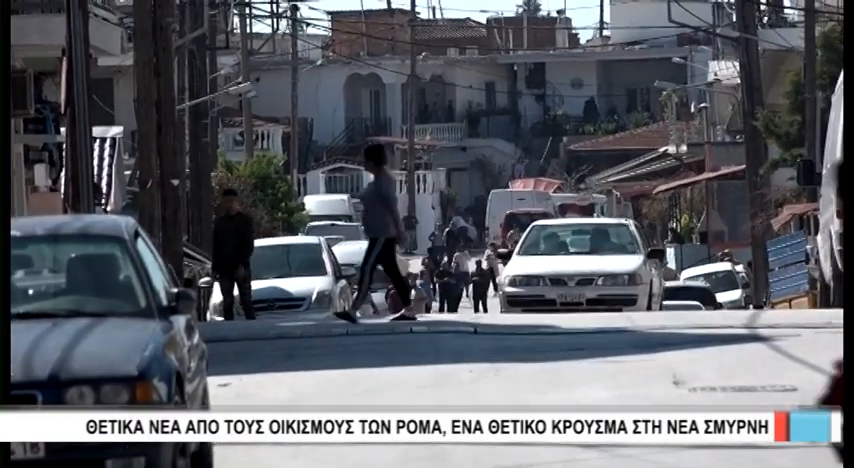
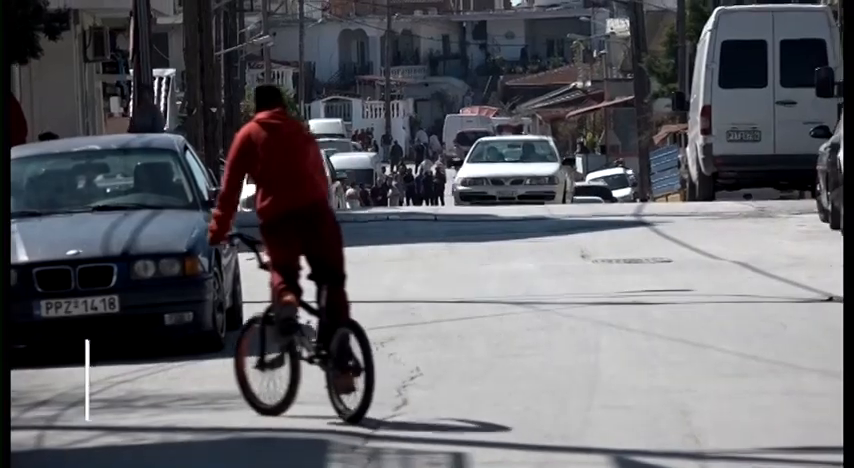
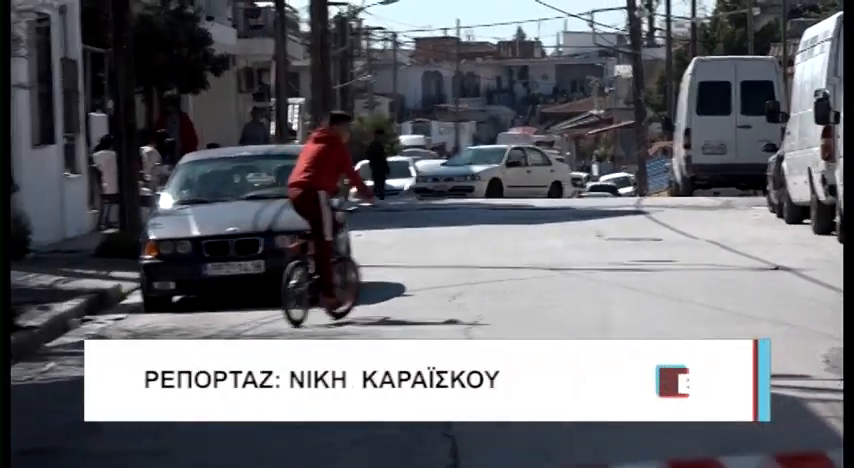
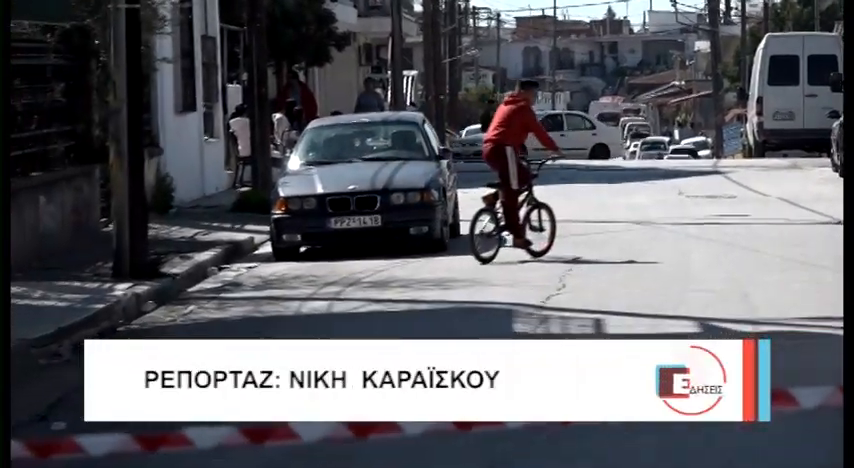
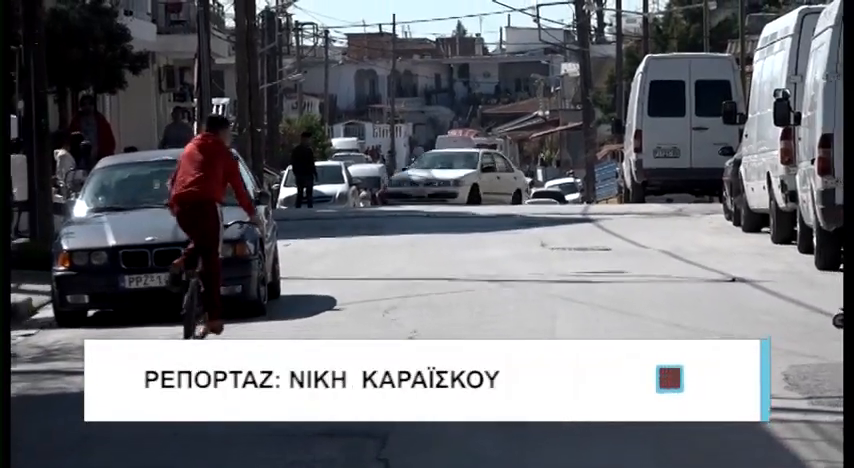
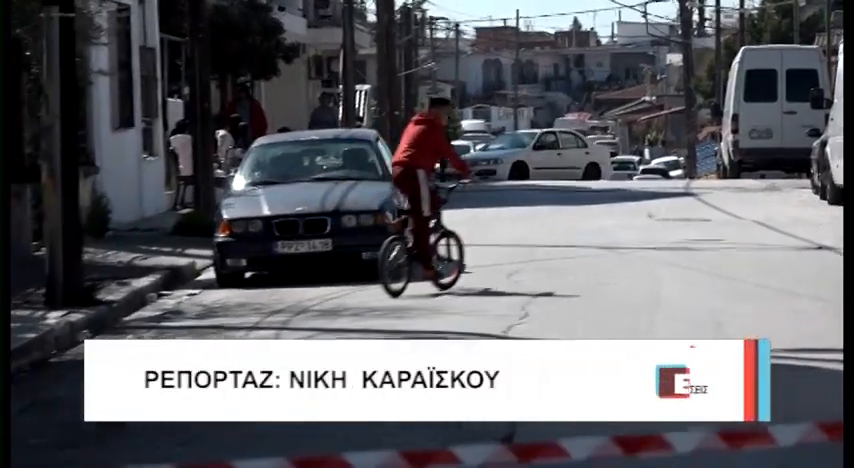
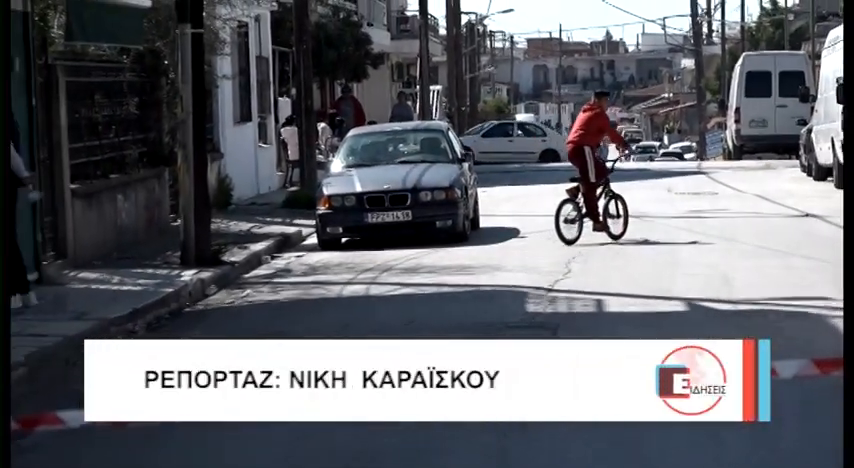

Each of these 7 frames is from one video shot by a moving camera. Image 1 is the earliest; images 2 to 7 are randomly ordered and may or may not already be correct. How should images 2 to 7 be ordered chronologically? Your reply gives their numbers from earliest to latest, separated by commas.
2, 5, 3, 6, 4, 7
